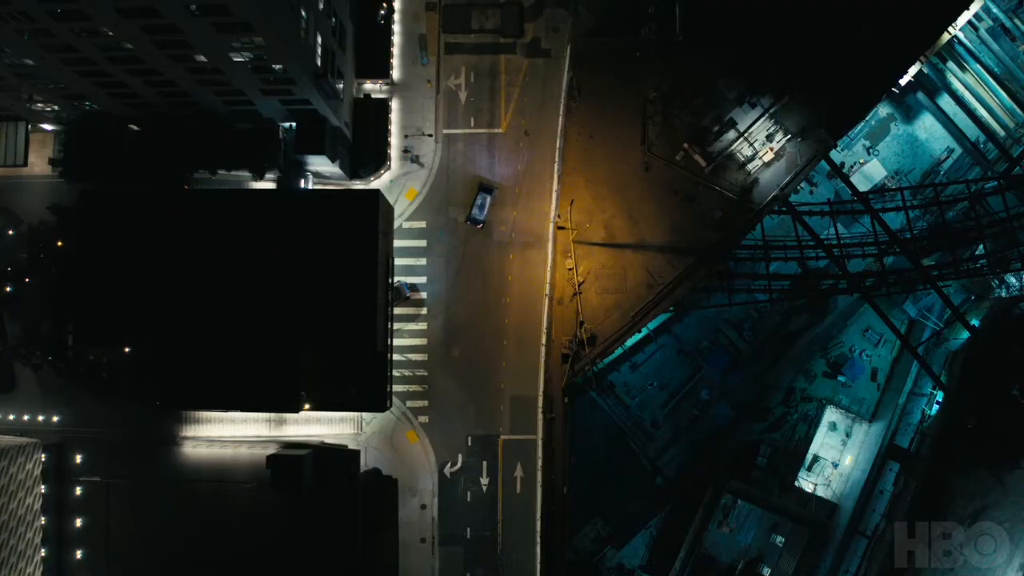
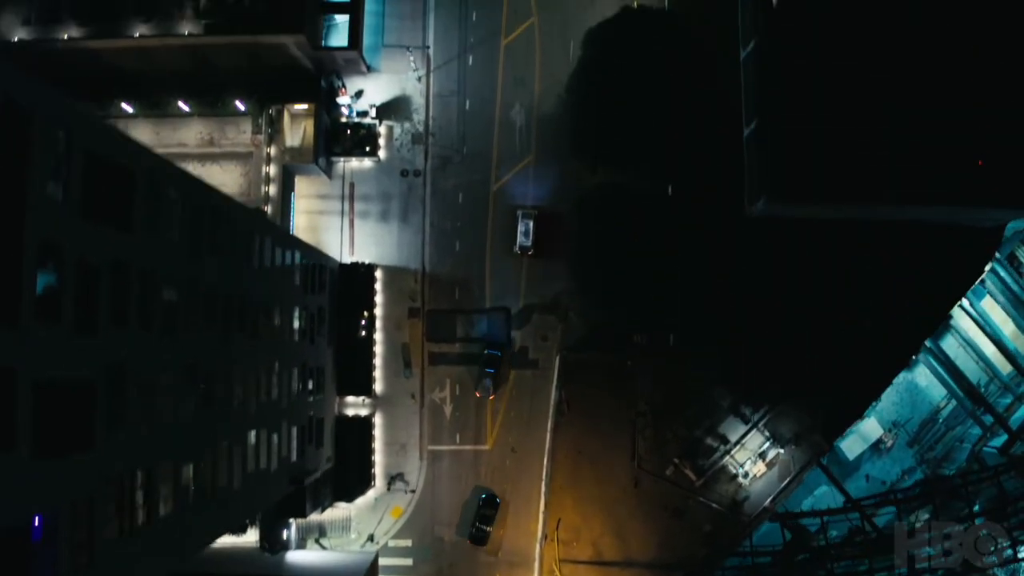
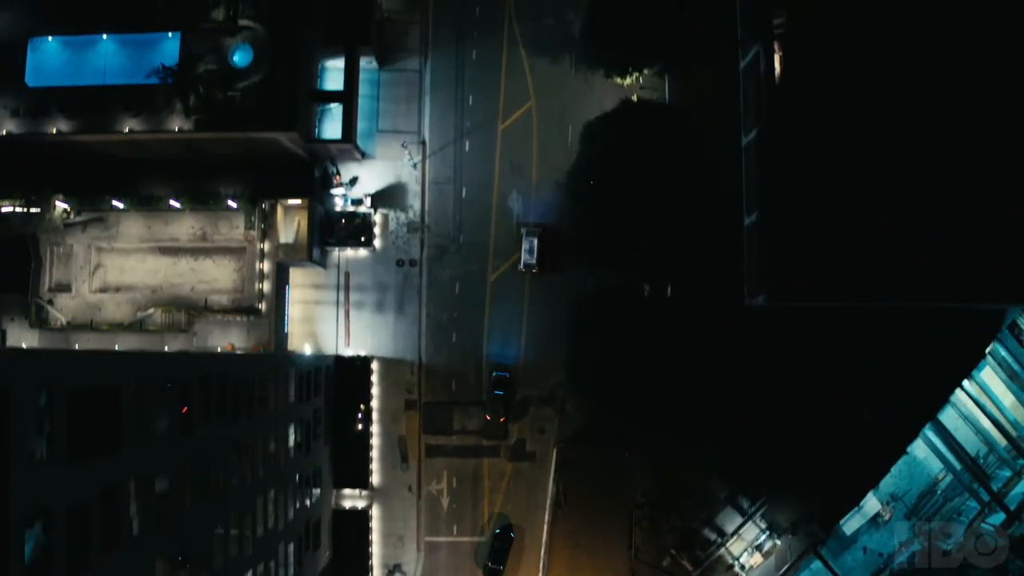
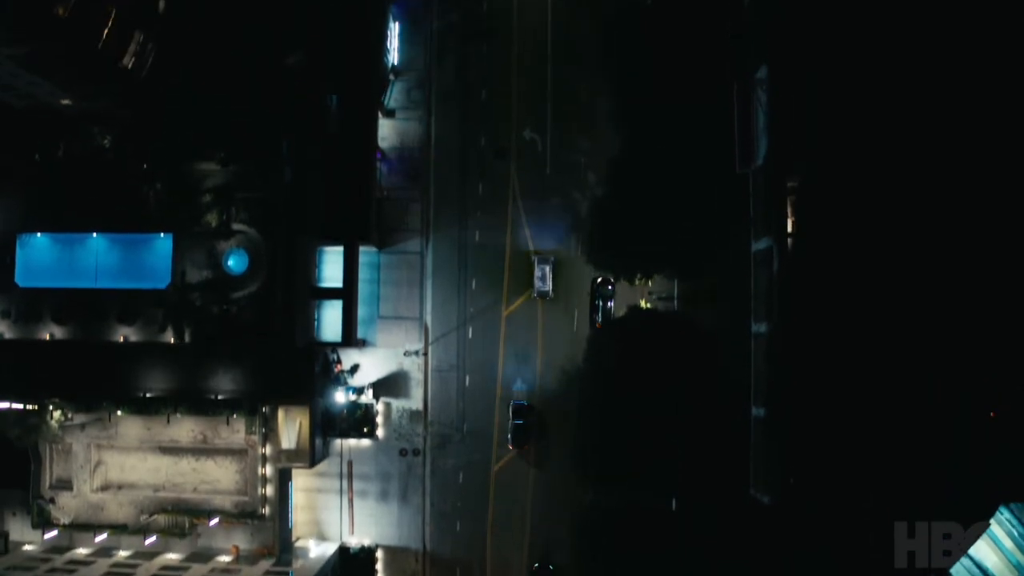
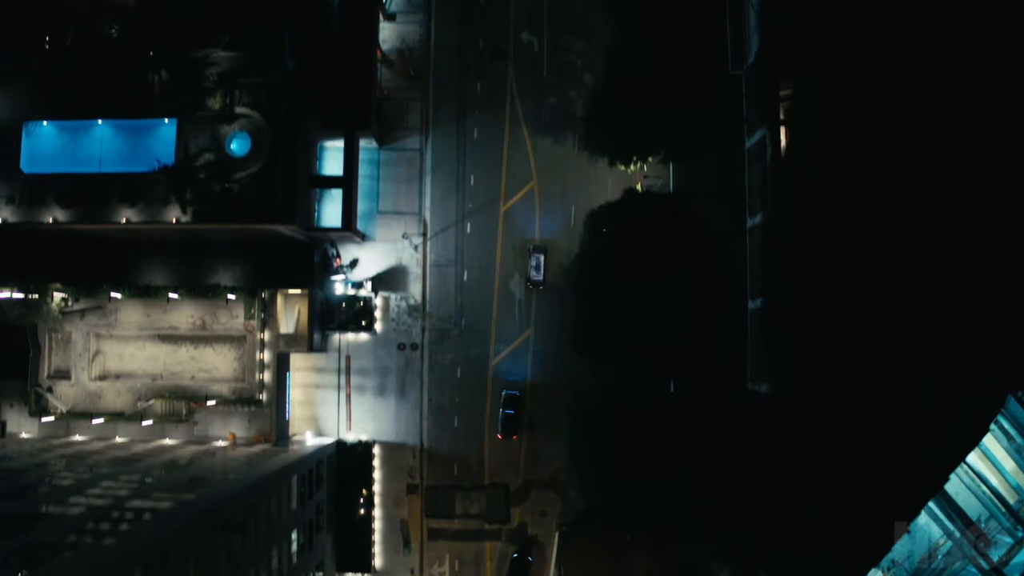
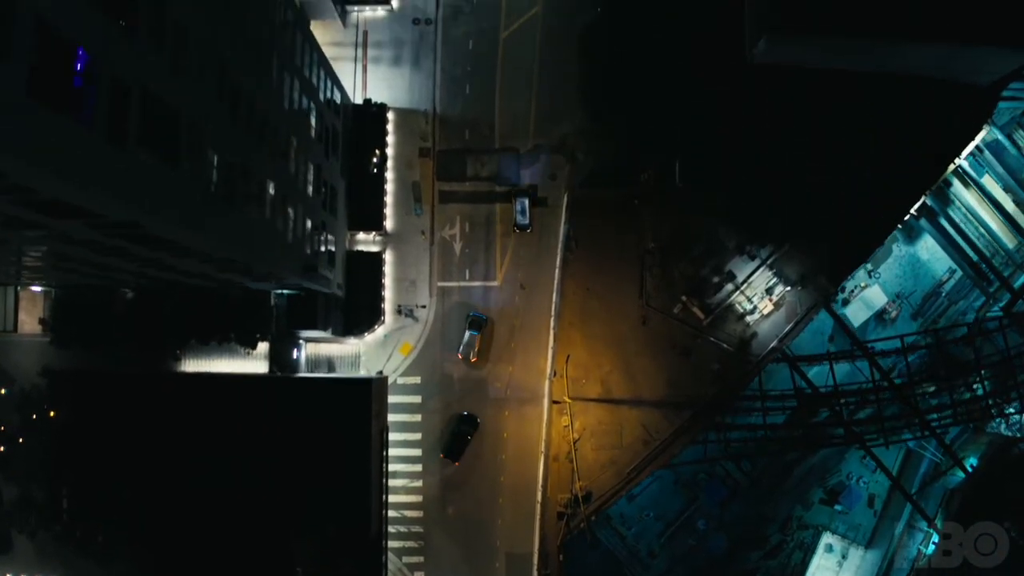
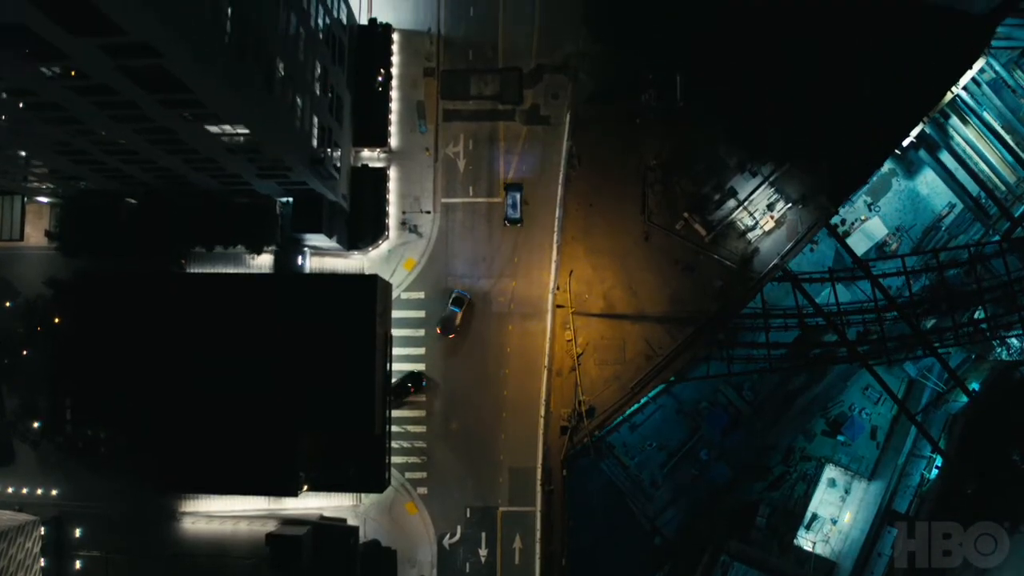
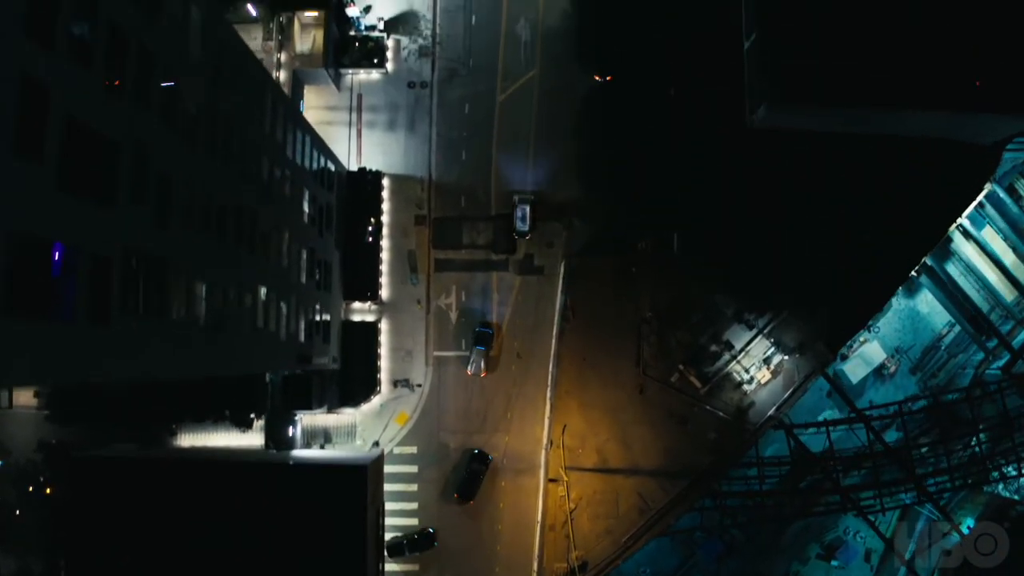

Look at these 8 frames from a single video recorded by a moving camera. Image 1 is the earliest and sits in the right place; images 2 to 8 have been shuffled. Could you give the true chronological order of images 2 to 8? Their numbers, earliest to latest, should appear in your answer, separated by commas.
7, 6, 8, 2, 3, 5, 4
